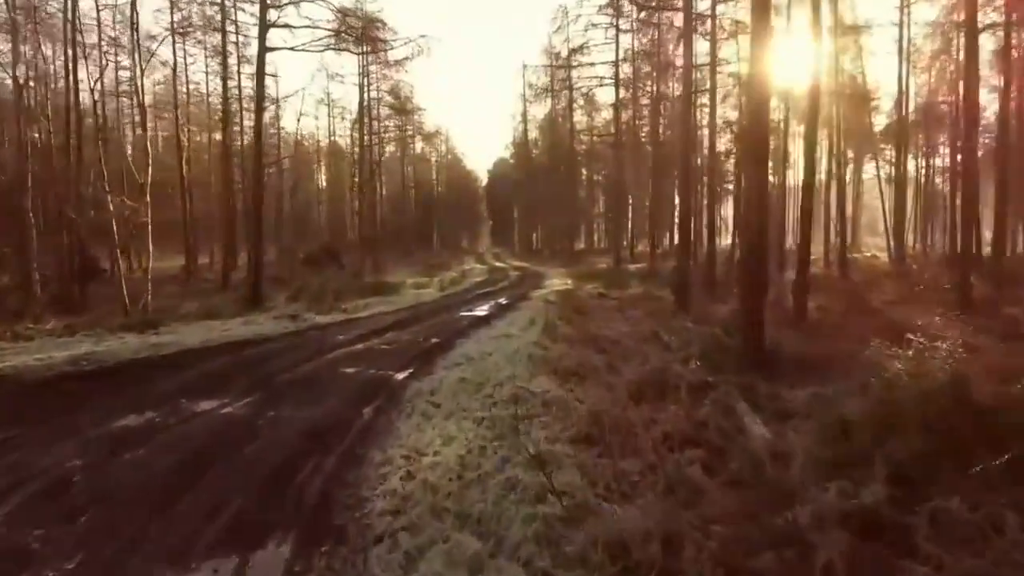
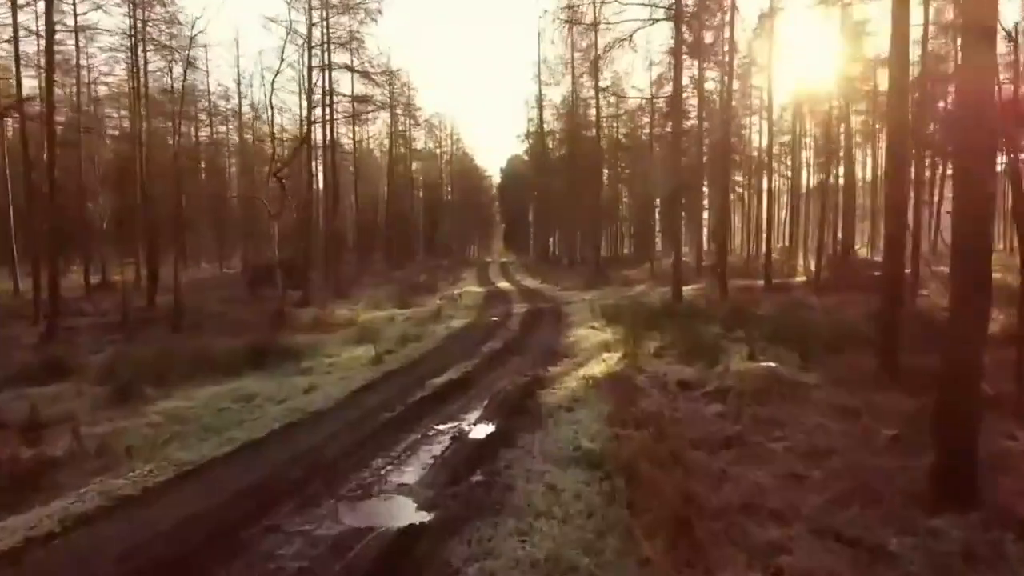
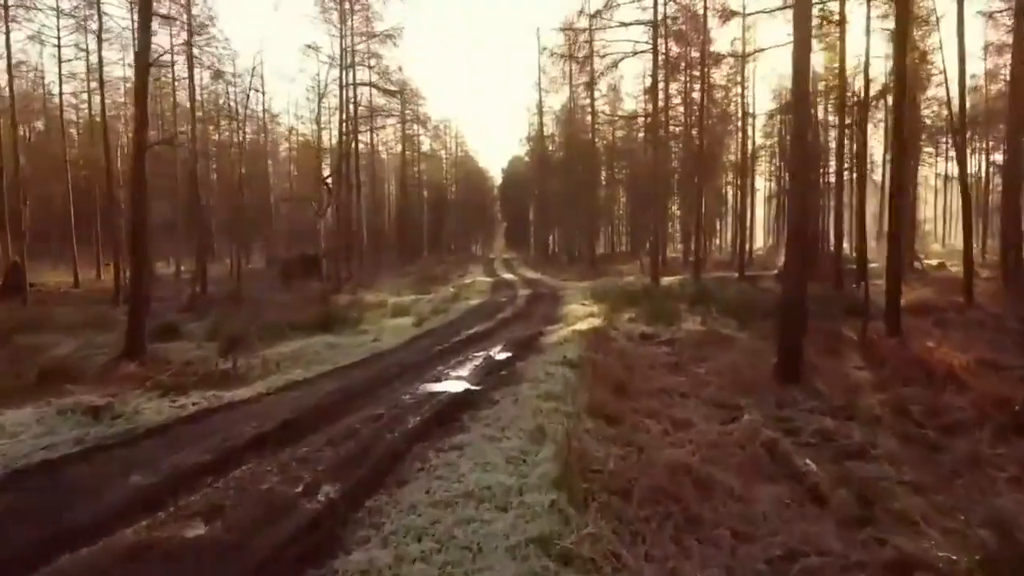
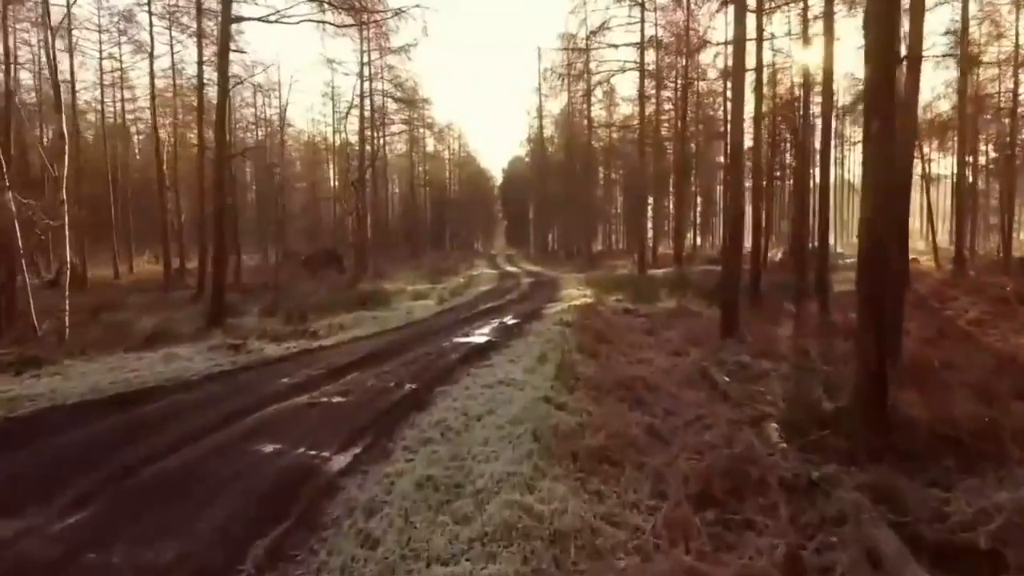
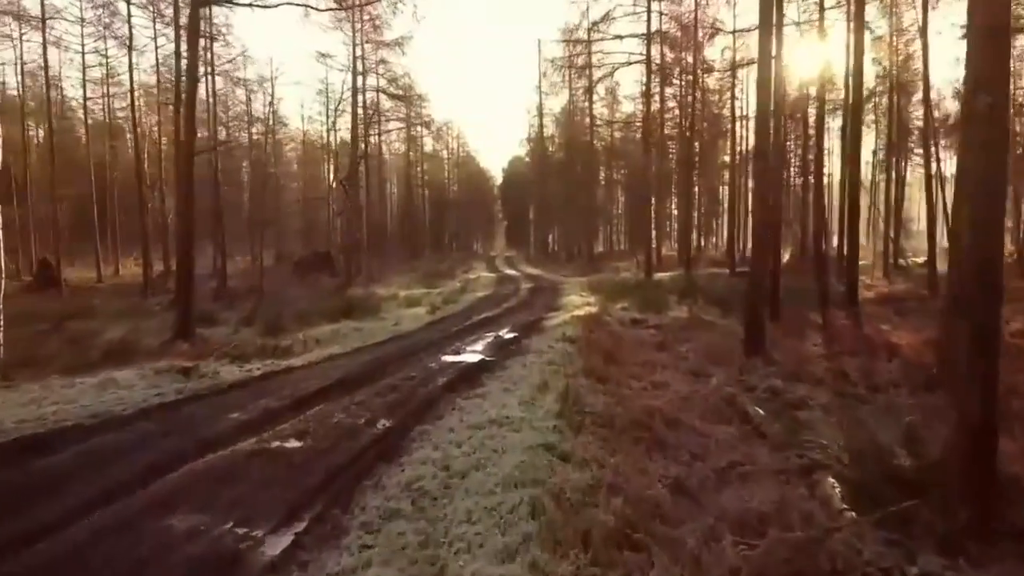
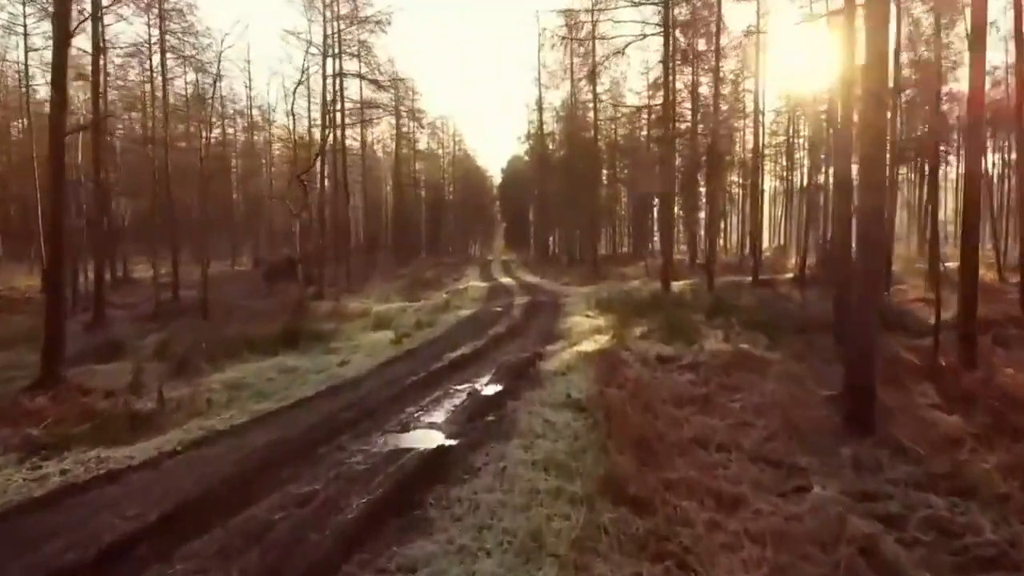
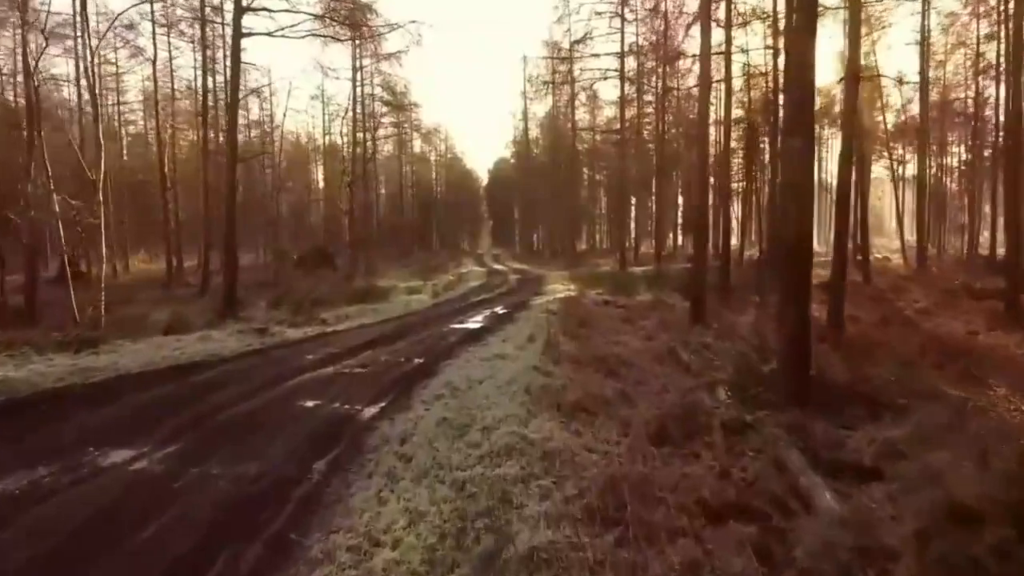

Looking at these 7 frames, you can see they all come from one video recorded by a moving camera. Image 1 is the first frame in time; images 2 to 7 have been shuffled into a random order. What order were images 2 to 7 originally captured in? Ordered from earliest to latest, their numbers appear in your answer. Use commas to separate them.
7, 4, 5, 3, 6, 2
